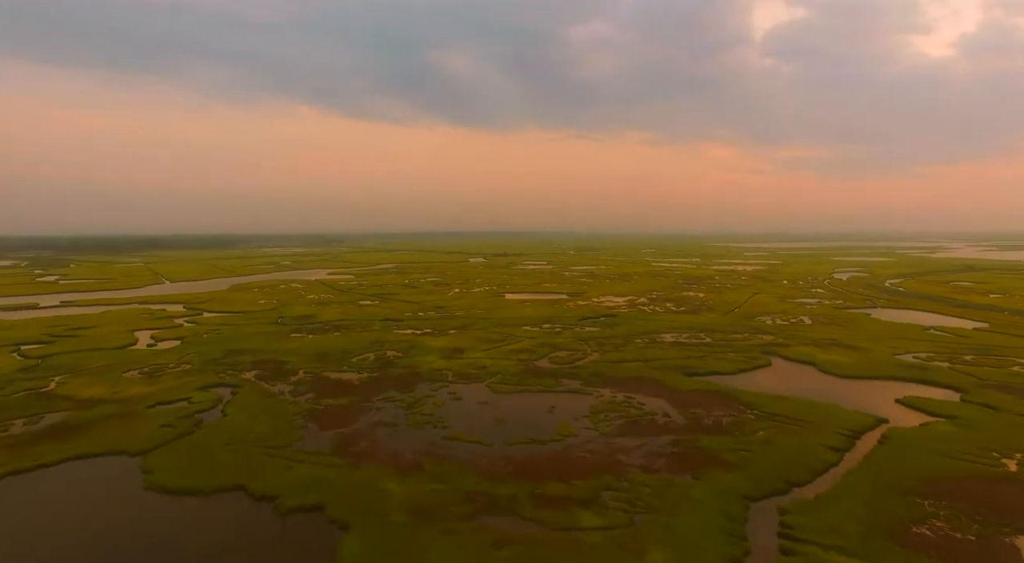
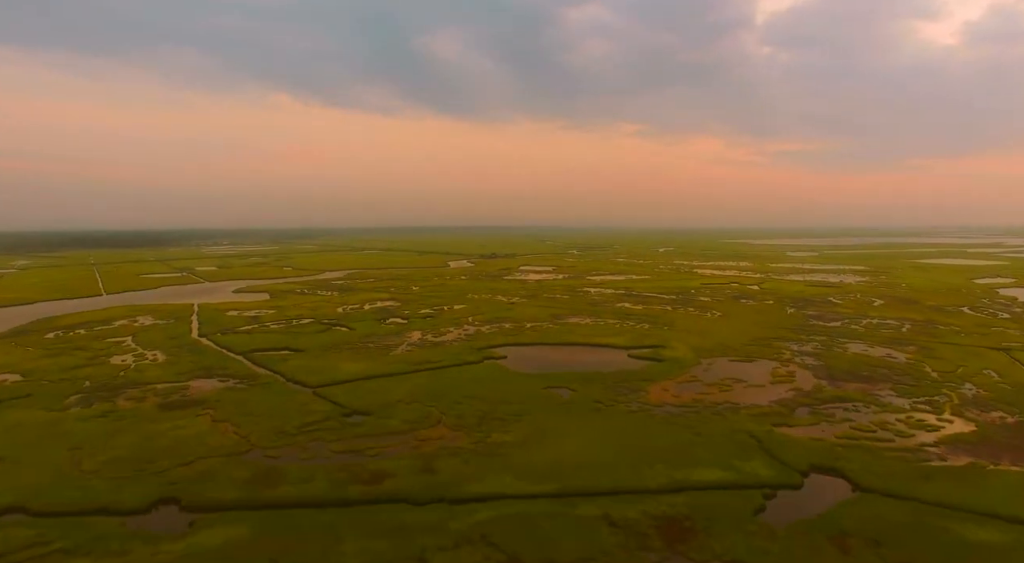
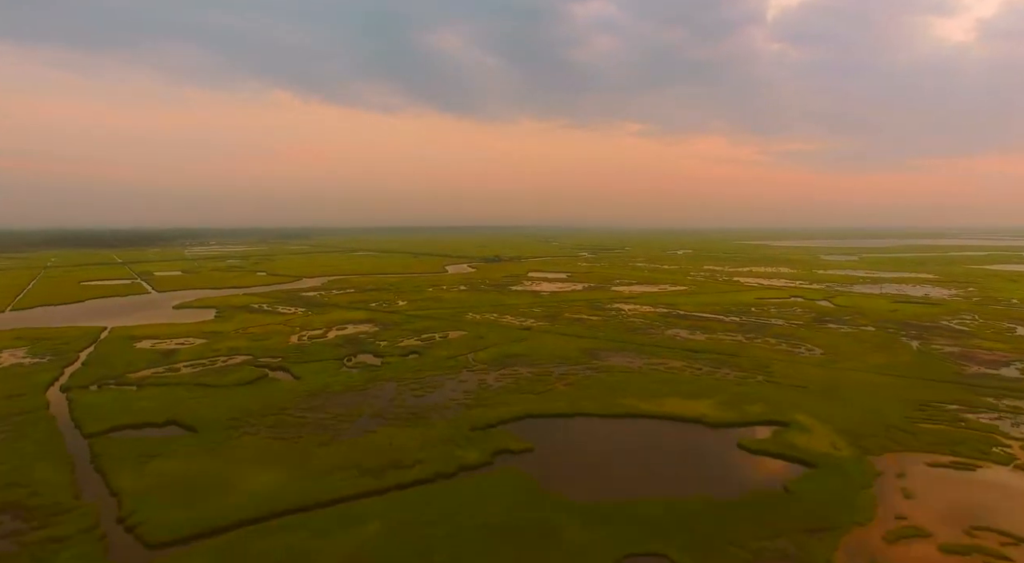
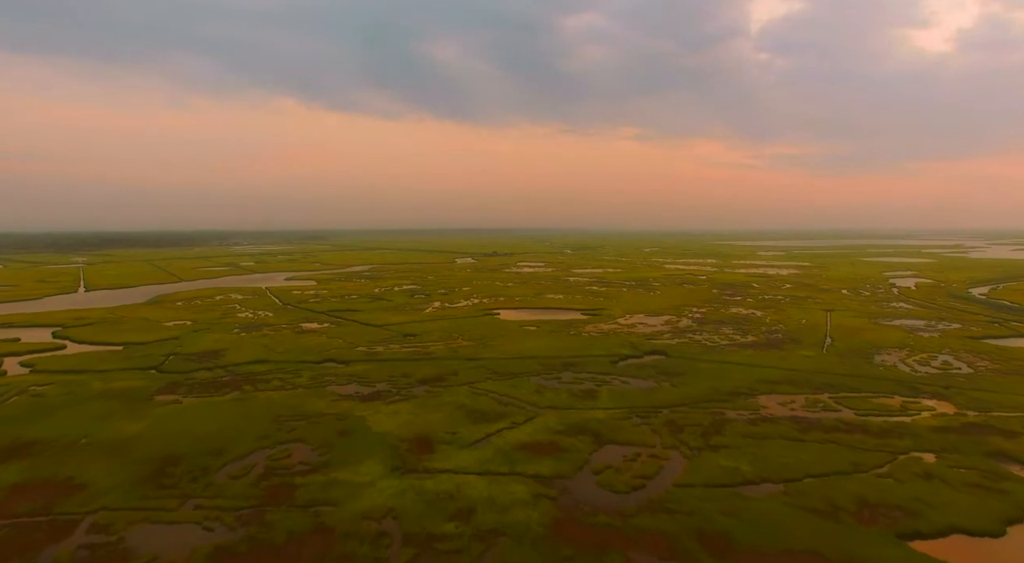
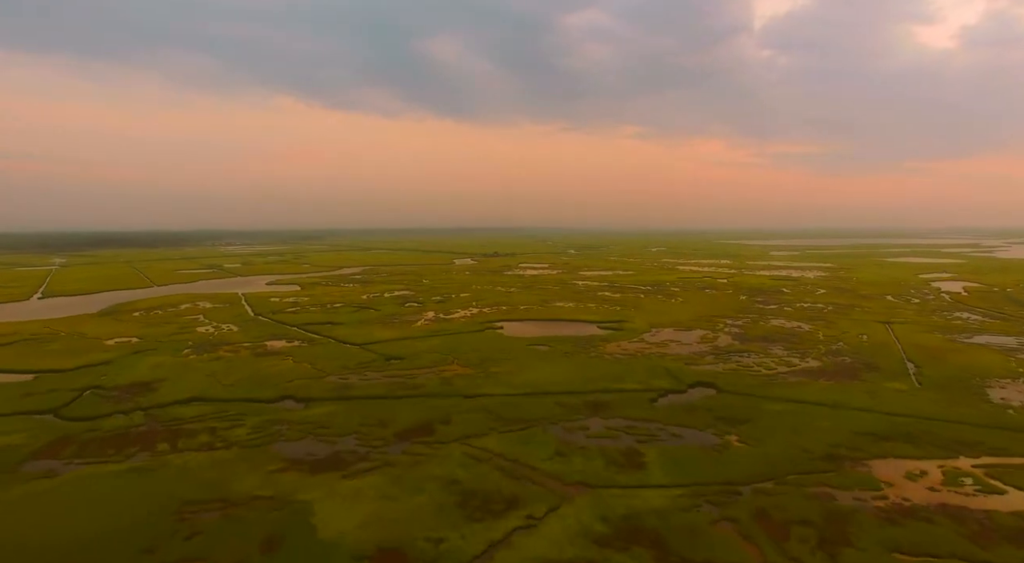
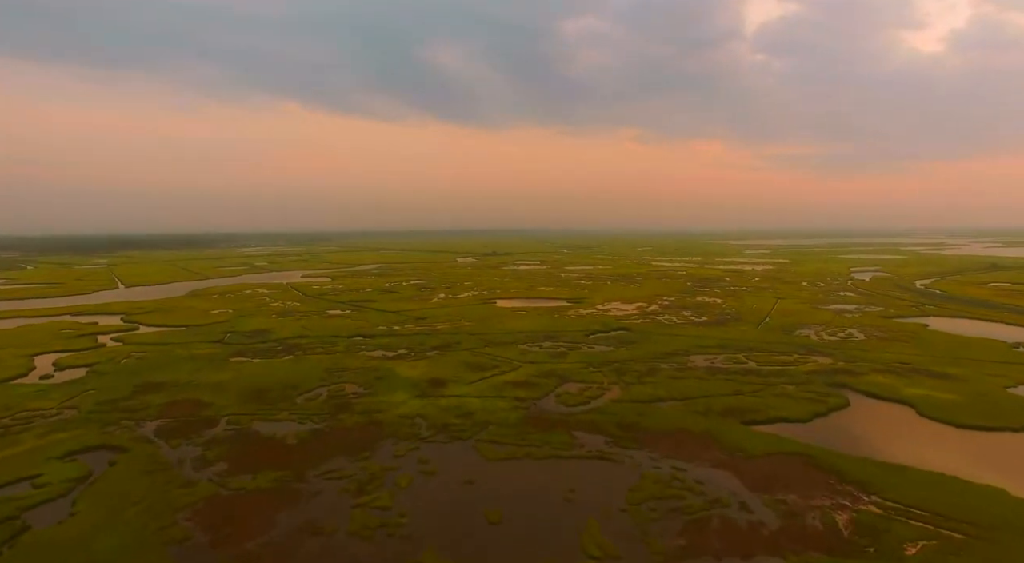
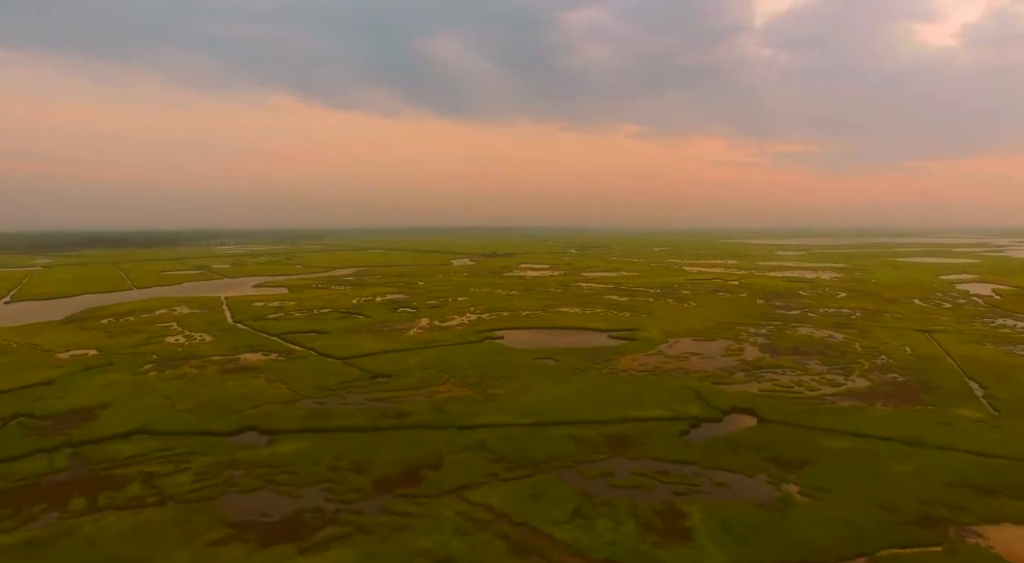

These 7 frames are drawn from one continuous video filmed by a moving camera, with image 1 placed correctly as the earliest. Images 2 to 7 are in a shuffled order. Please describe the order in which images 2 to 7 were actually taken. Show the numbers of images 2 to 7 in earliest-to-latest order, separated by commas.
6, 4, 5, 7, 2, 3
